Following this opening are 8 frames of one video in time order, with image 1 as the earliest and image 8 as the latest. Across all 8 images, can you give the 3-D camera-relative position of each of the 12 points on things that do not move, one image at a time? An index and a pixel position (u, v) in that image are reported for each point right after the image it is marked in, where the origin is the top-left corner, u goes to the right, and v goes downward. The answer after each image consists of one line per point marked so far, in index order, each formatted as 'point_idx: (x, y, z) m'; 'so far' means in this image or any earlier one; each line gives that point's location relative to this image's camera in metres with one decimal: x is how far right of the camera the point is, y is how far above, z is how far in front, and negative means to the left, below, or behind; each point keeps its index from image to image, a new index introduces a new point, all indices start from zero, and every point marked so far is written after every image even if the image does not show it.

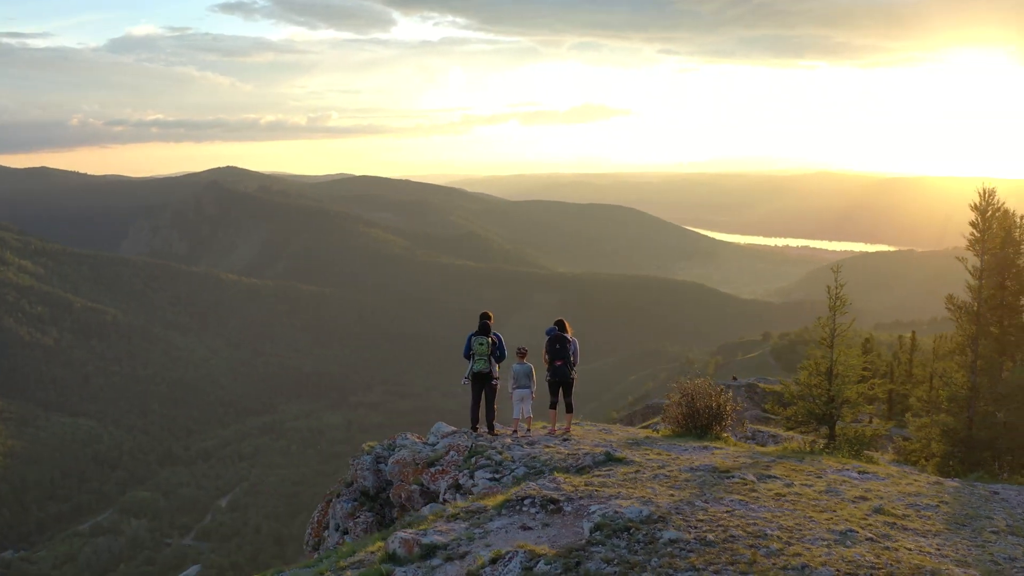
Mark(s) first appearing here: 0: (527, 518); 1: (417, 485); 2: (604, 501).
0: (+0.1, -1.5, +7.4) m
1: (-0.9, -1.9, +11.0) m
2: (+0.6, -1.4, +7.6) m
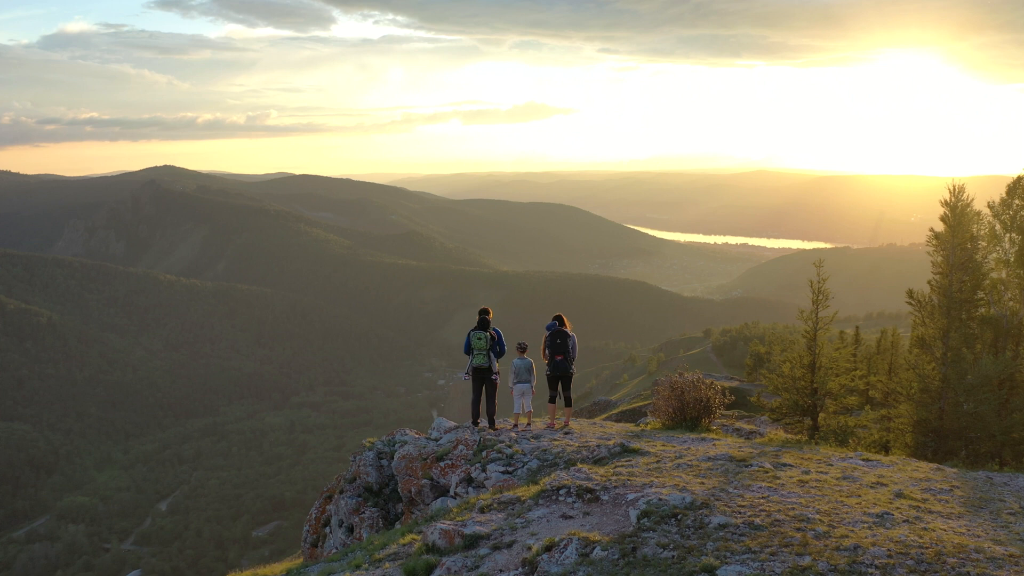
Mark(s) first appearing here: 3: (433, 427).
0: (+0.4, -1.4, +7.6) m
1: (-0.8, -1.8, +11.1) m
2: (+0.9, -1.4, +7.8) m
3: (-0.8, -1.6, +12.9) m
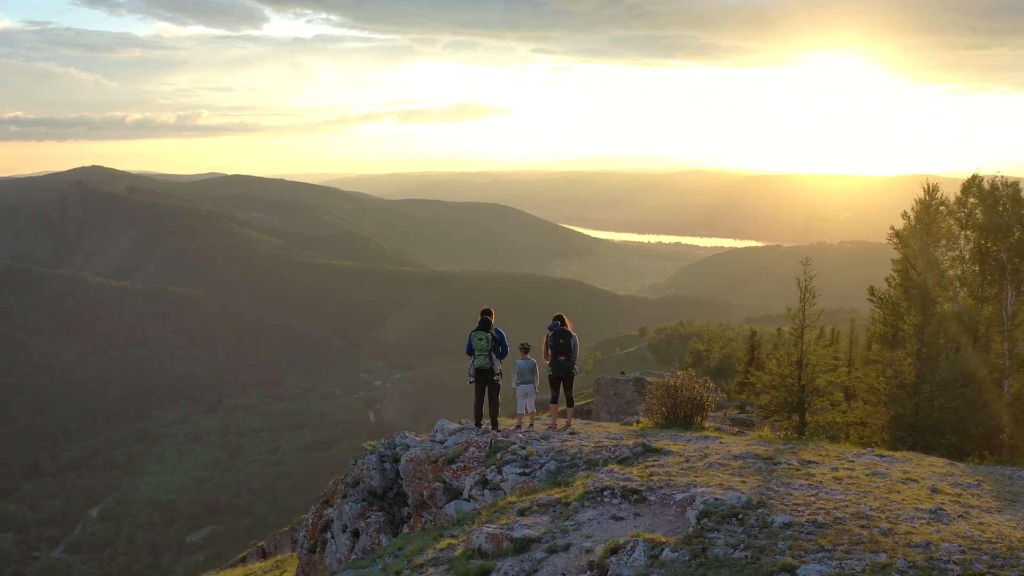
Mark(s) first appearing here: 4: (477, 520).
0: (+0.7, -1.4, +7.5) m
1: (-0.7, -1.9, +11.0) m
2: (+1.2, -1.3, +7.7) m
3: (-0.8, -1.6, +12.8) m
4: (-0.2, -1.8, +9.0) m
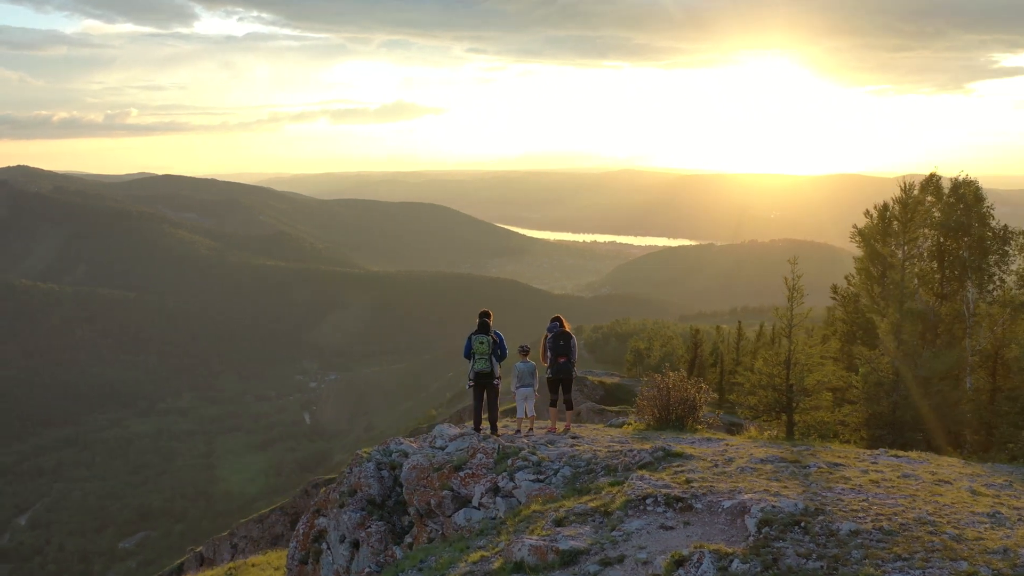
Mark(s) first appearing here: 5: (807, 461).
0: (+1.0, -1.5, +7.3) m
1: (-0.6, -1.9, +10.6) m
2: (+1.4, -1.4, +7.5) m
3: (-0.8, -1.6, +12.5) m
4: (0.0, -1.8, +8.7) m
5: (+2.4, -1.4, +9.1) m
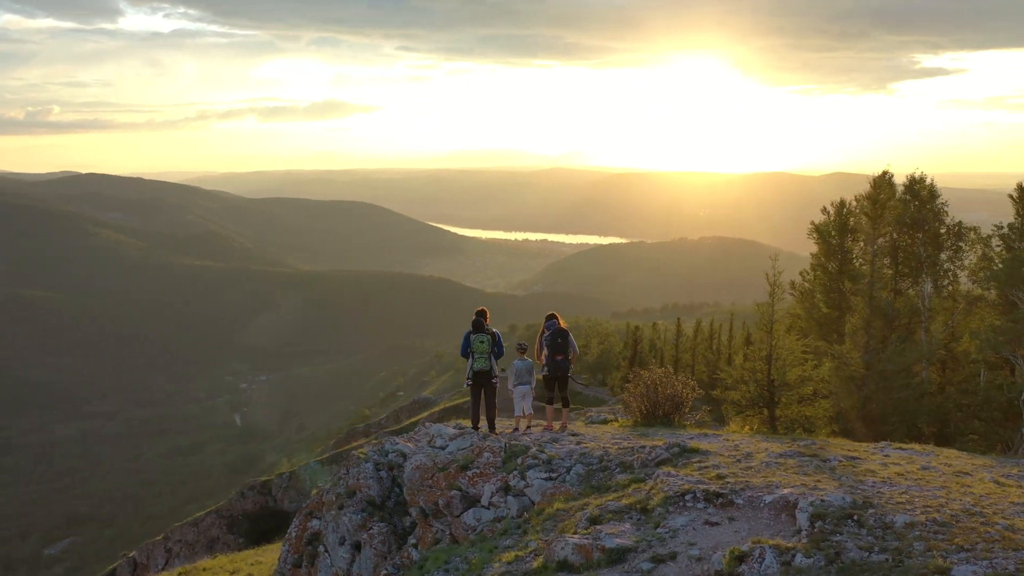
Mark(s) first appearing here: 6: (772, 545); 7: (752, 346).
0: (+1.2, -1.4, +7.3) m
1: (-0.5, -1.9, +10.5) m
2: (+1.7, -1.3, +7.5) m
3: (-0.8, -1.6, +12.3) m
4: (+0.2, -1.8, +8.6) m
5: (+2.5, -1.3, +9.2) m
6: (+1.4, -1.4, +6.4) m
7: (+3.4, -0.8, +16.3) m
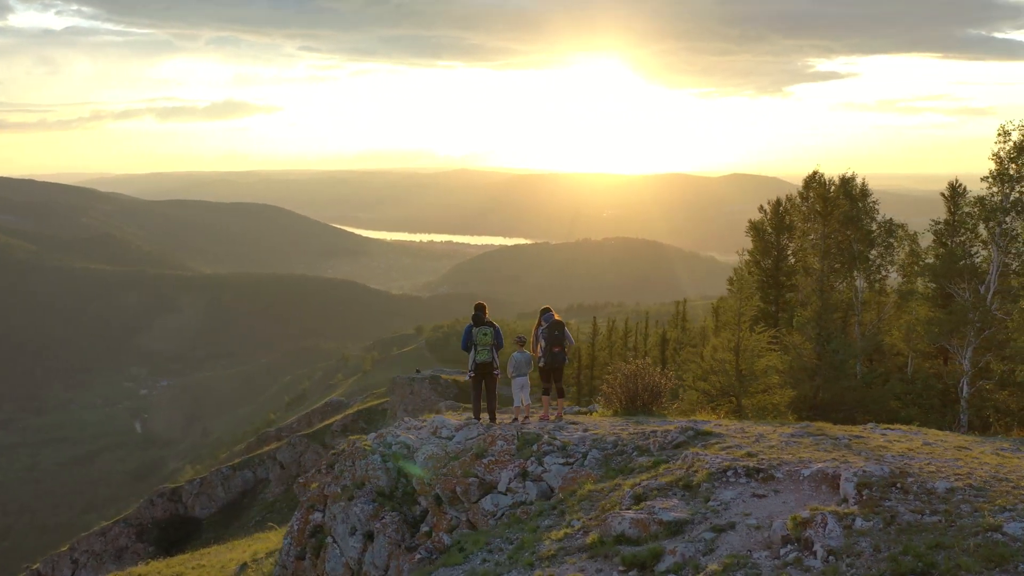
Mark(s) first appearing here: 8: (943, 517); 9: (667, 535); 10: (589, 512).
0: (+1.6, -1.4, +7.8) m
1: (-0.4, -1.8, +10.9) m
2: (+2.0, -1.2, +8.1) m
3: (-0.8, -1.5, +12.7) m
4: (+0.5, -1.7, +9.0) m
5: (+2.7, -1.3, +9.8) m
6: (+1.9, -1.3, +6.9) m
7: (+3.0, -0.7, +17.0) m
8: (+2.5, -1.3, +6.6) m
9: (+1.0, -1.6, +7.4) m
10: (+0.6, -1.7, +8.6) m
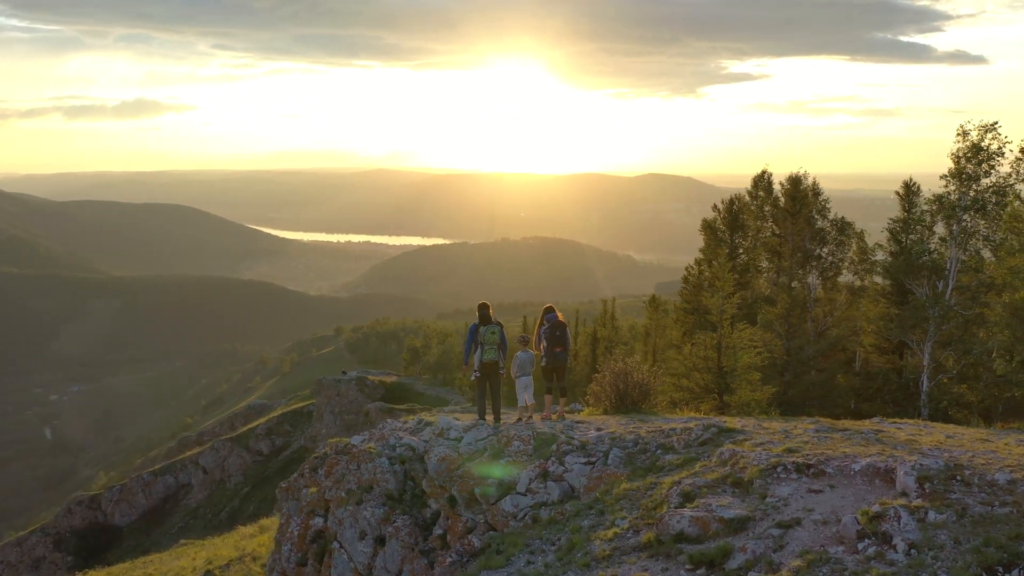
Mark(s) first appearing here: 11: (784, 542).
0: (+2.0, -1.3, +7.9) m
1: (-0.2, -1.8, +10.8) m
2: (+2.4, -1.2, +8.2) m
3: (-0.8, -1.5, +12.6) m
4: (+0.8, -1.7, +9.0) m
5: (+3.0, -1.2, +9.9) m
6: (+2.3, -1.3, +7.0) m
7: (+2.7, -0.7, +17.1) m
8: (+3.0, -1.3, +6.8) m
9: (+1.4, -1.6, +7.4) m
10: (+0.9, -1.7, +8.6) m
11: (+1.7, -1.6, +7.0) m
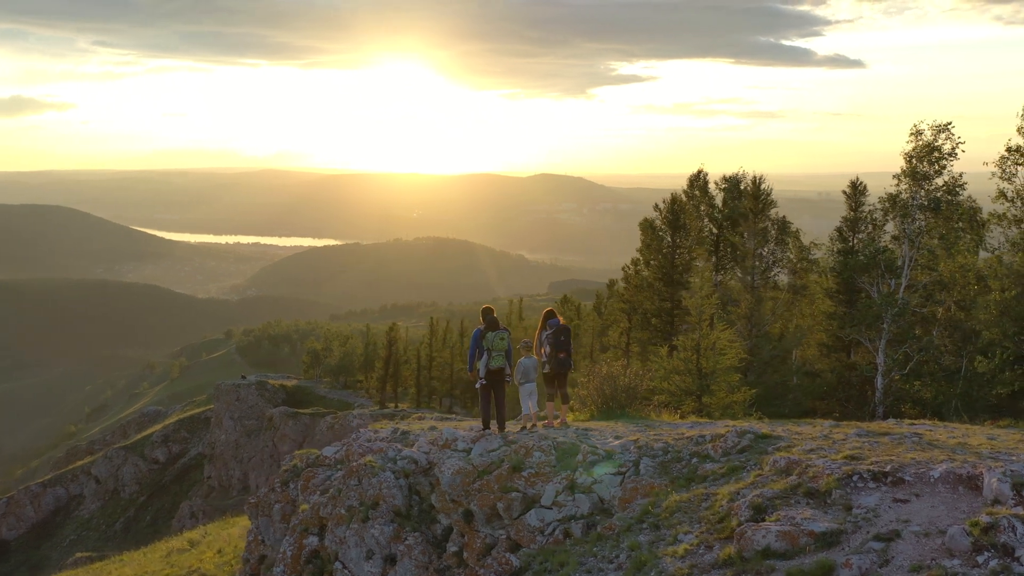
0: (+2.4, -1.3, +7.6) m
1: (0.0, -1.8, +10.3) m
2: (+2.8, -1.2, +7.9) m
3: (-0.8, -1.6, +12.0) m
4: (+1.1, -1.7, +8.6) m
5: (+3.2, -1.2, +9.7) m
6: (+2.9, -1.3, +6.7) m
7: (+2.3, -0.7, +16.8) m
8: (+3.6, -1.3, +6.6) m
9: (+1.9, -1.6, +7.1) m
10: (+1.3, -1.7, +8.2) m
11: (+2.2, -1.6, +6.7) m
